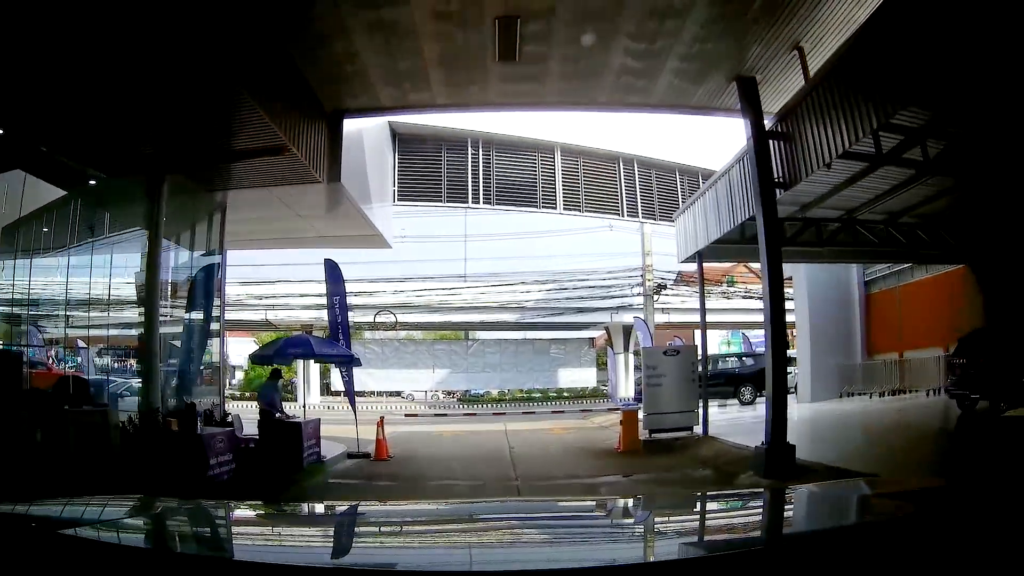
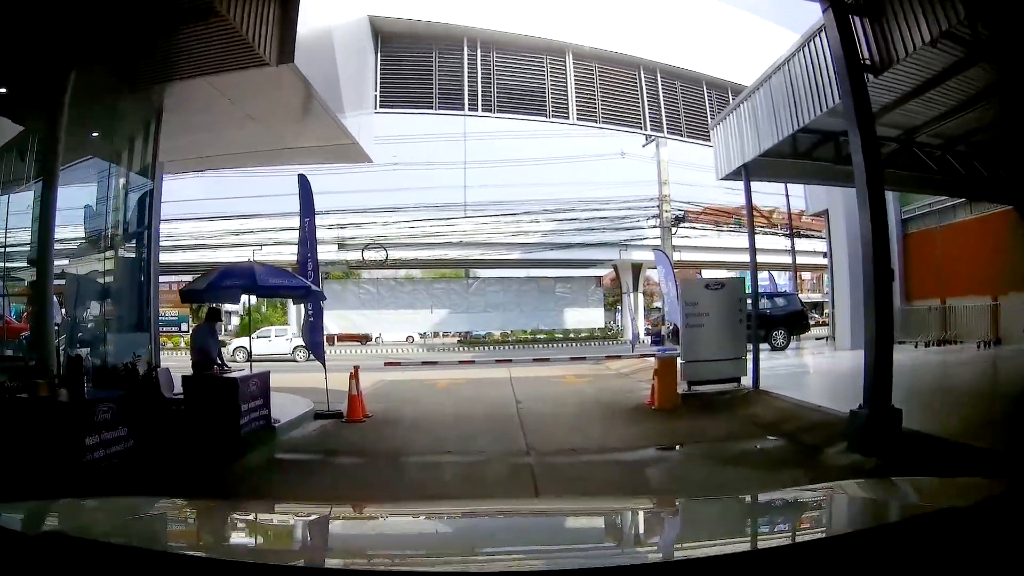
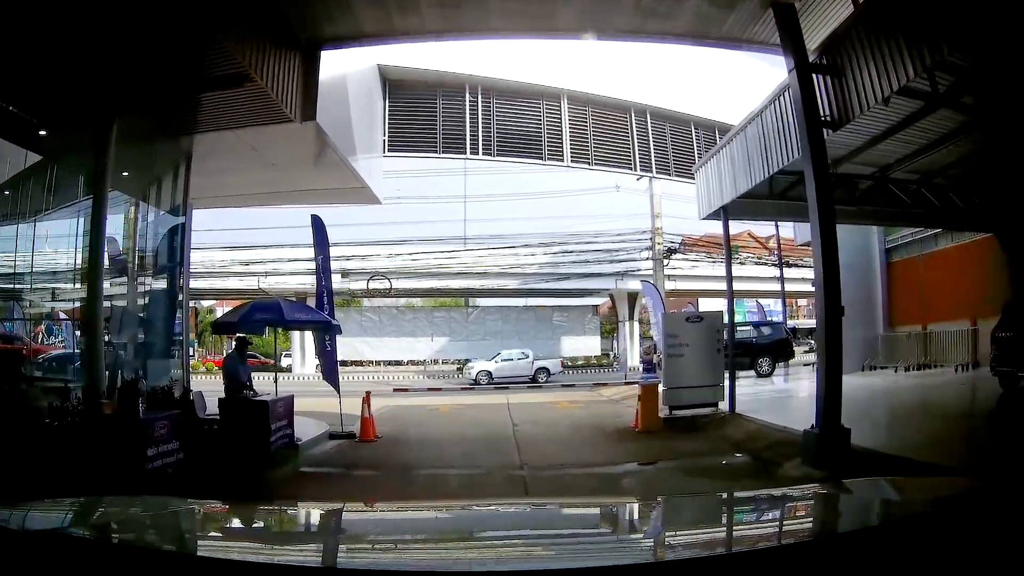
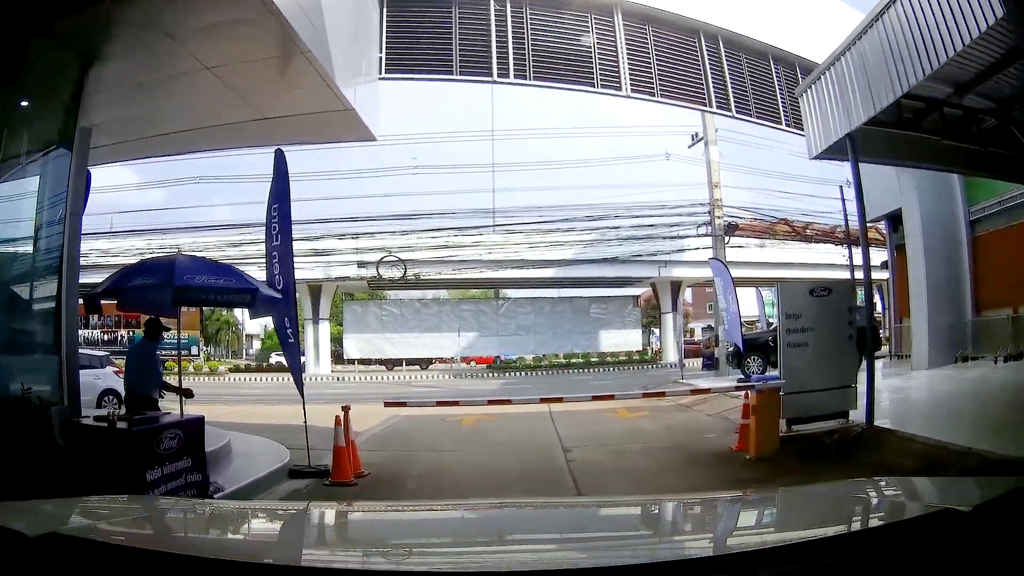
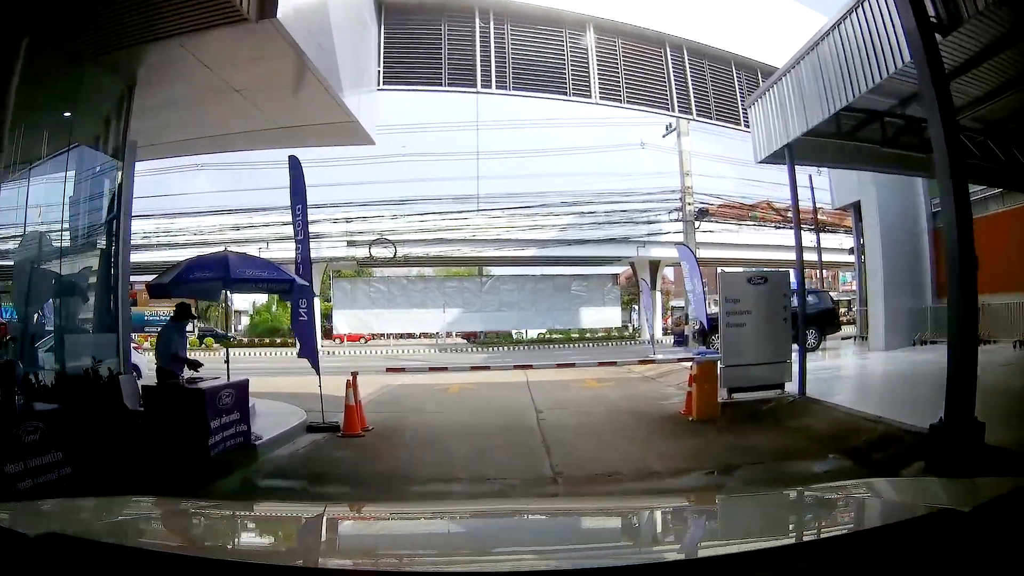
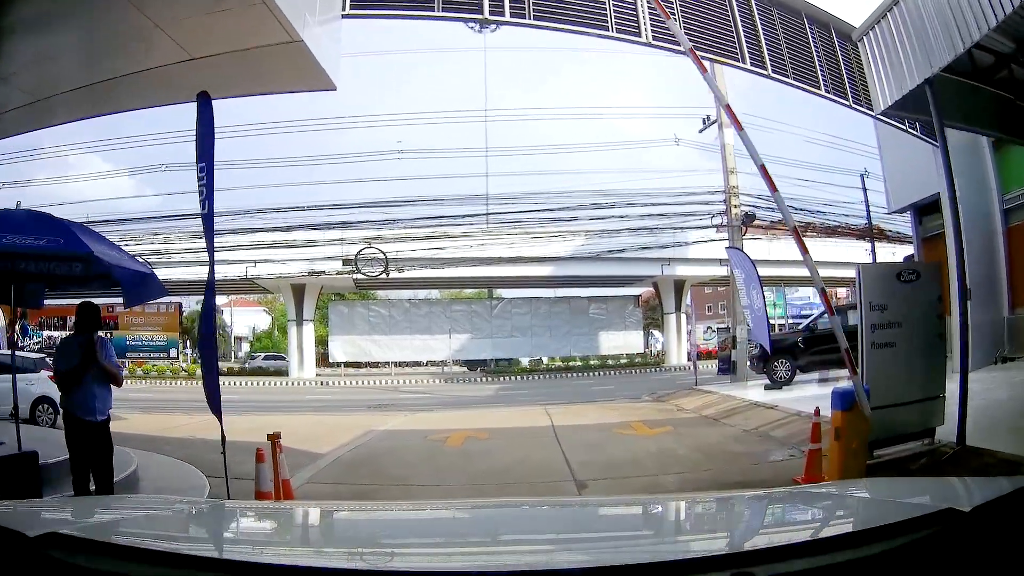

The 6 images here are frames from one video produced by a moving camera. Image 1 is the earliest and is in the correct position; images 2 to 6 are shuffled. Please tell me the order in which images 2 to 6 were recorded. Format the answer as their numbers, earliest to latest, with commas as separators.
3, 2, 5, 4, 6
